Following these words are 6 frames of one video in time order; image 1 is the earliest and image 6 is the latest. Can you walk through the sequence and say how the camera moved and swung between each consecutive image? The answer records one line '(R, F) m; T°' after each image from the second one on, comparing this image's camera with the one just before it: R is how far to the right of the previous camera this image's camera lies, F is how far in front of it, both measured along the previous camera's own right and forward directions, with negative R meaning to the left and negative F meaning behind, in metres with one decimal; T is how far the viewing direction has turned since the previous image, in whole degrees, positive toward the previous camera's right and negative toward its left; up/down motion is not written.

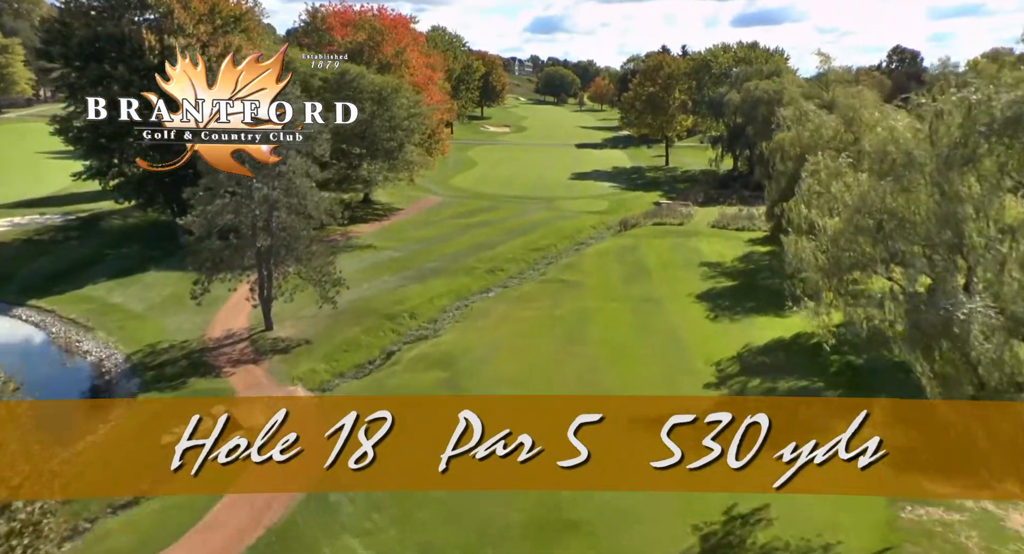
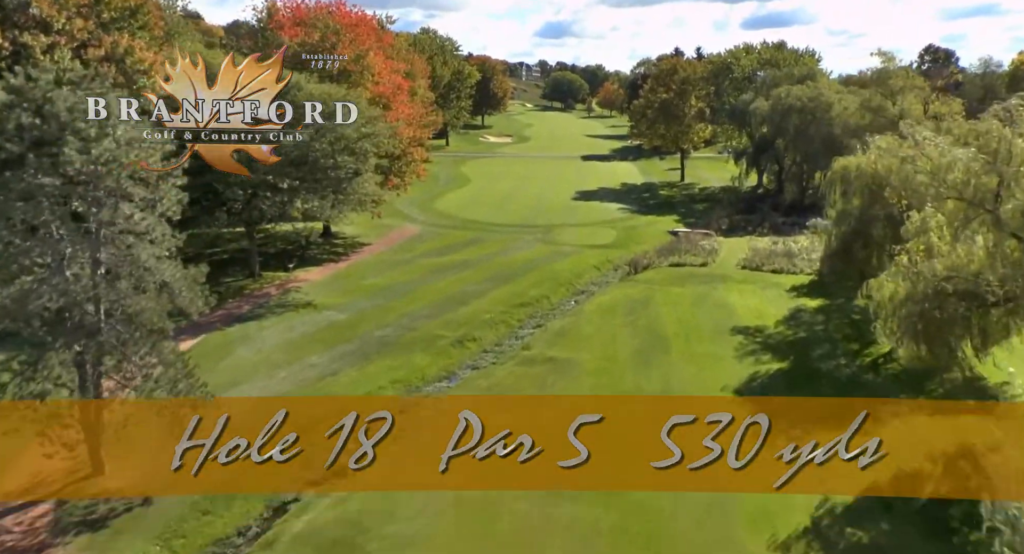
(+1.4, +9.9) m; -1°
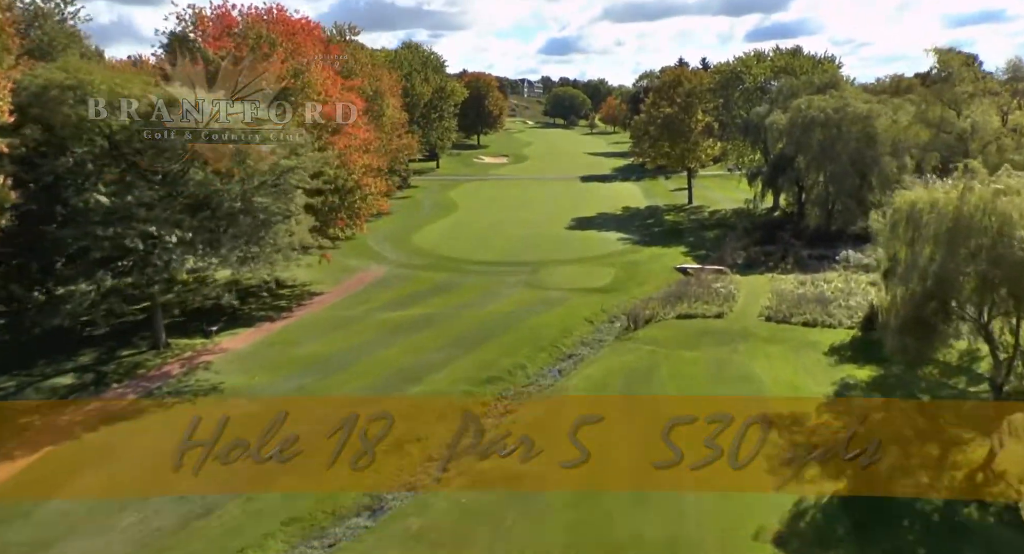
(+1.6, +7.9) m; -1°
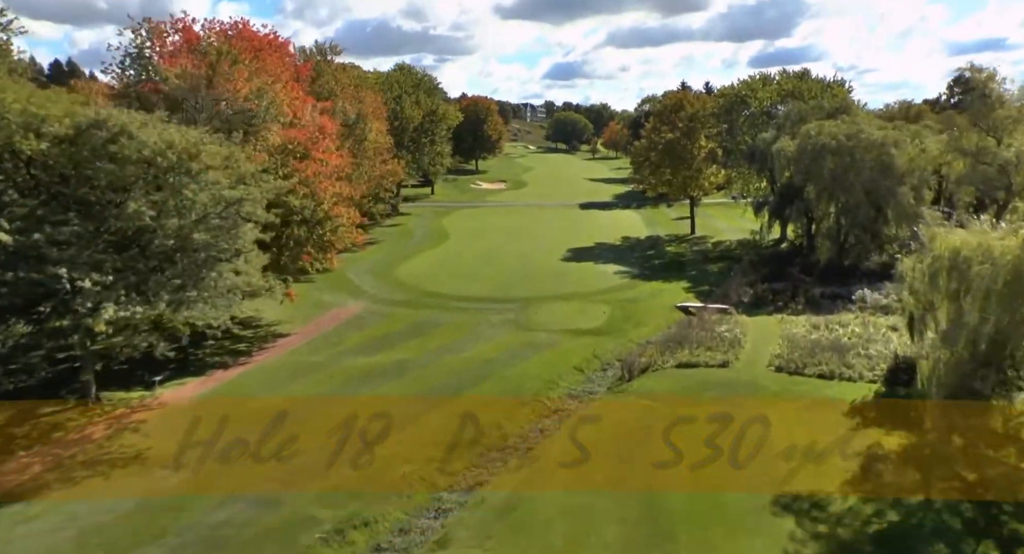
(+0.8, +3.7) m; 0°
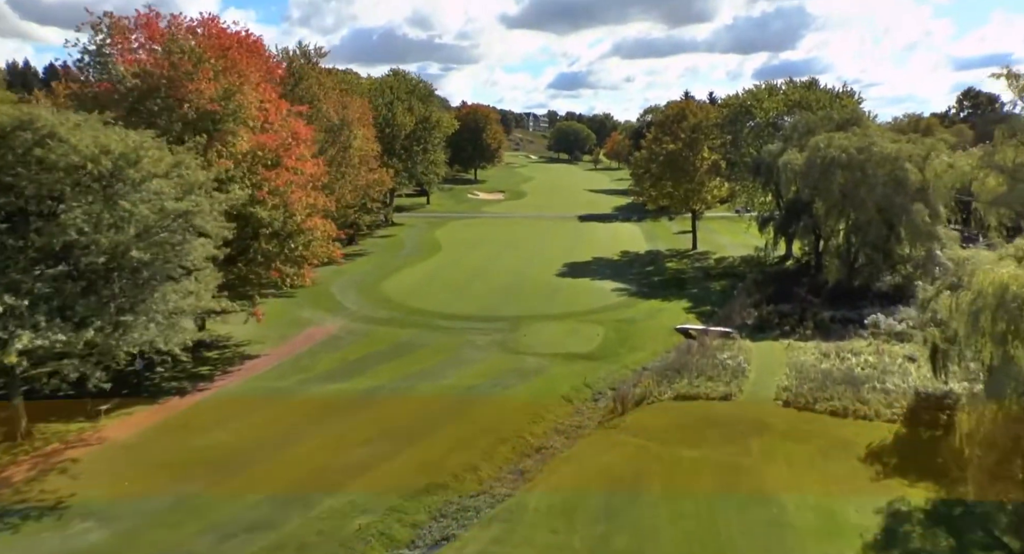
(+0.6, +2.8) m; 0°
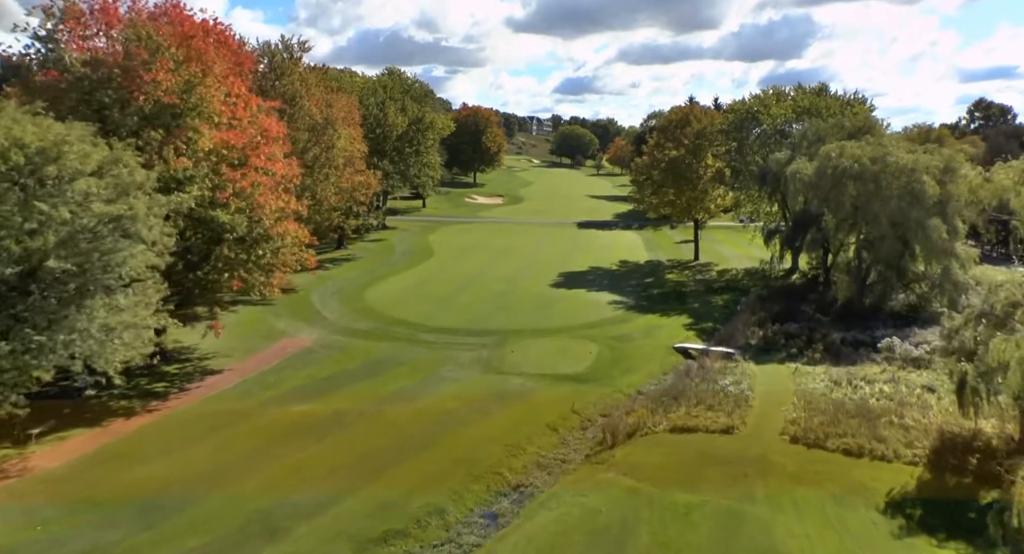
(+0.6, +2.8) m; 0°
